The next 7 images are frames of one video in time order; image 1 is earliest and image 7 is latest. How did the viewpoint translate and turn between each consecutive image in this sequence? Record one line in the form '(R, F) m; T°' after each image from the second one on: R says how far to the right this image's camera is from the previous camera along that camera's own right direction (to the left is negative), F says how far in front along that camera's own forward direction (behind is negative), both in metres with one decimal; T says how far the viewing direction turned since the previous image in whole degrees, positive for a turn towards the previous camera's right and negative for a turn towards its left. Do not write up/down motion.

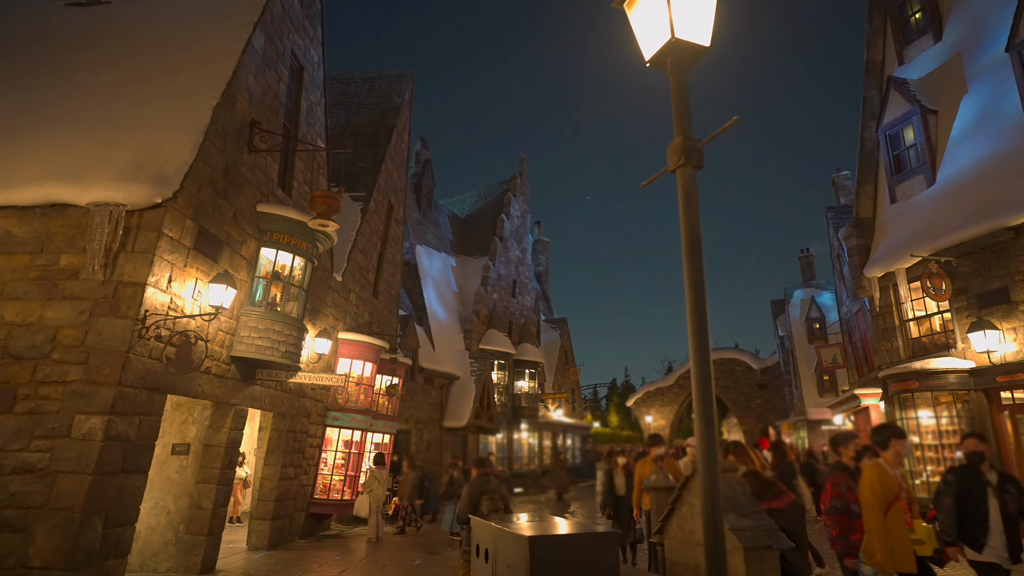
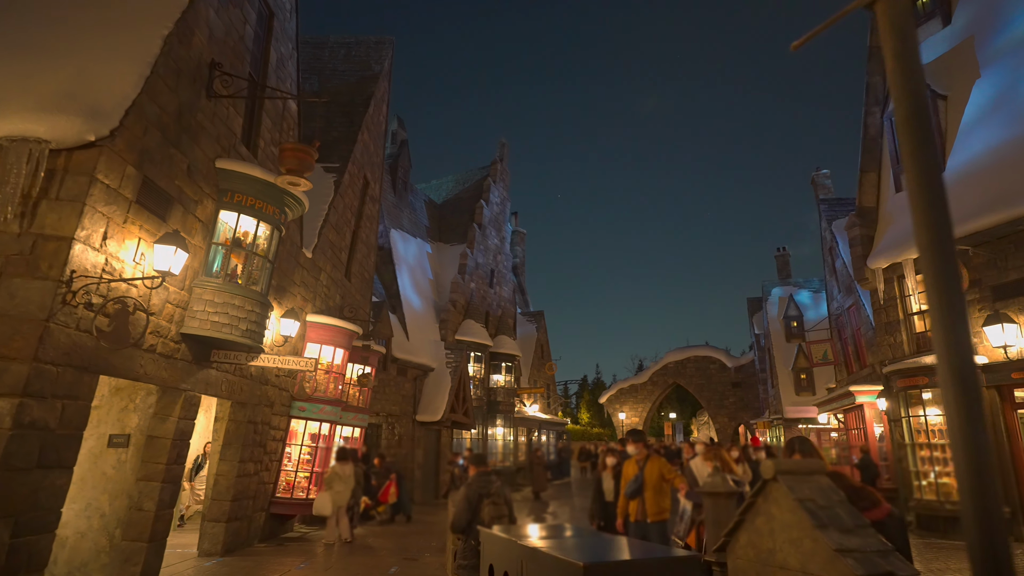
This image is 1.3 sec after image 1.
(-0.4, +1.0) m; +3°
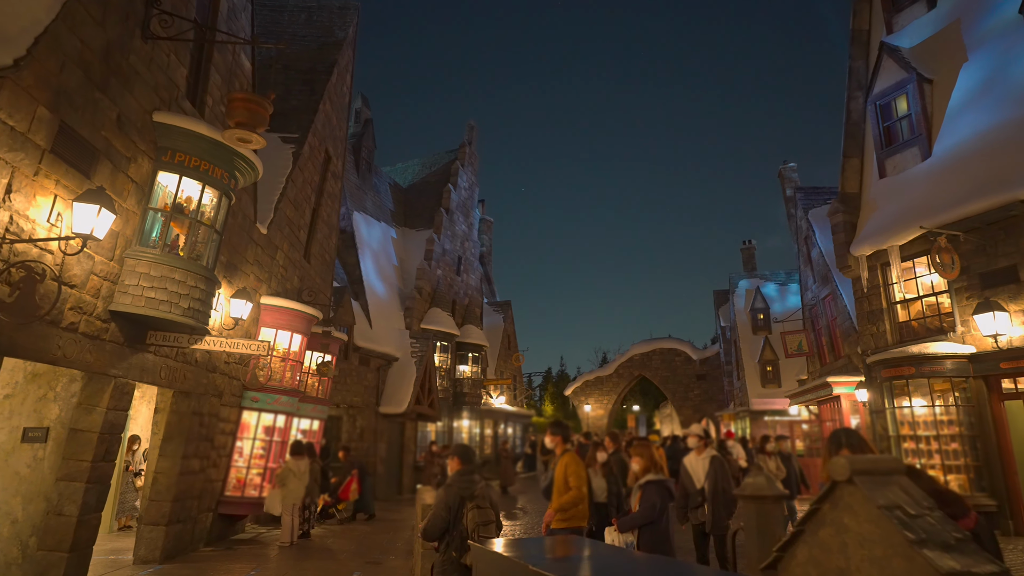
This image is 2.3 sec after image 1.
(-0.2, +0.7) m; +4°
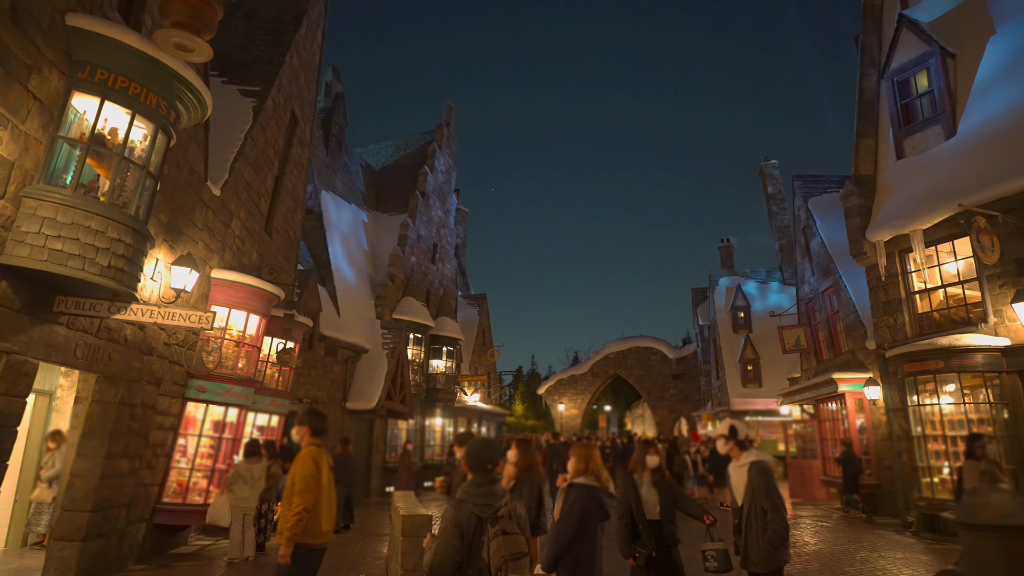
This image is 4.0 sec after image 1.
(-0.4, +1.2) m; +3°
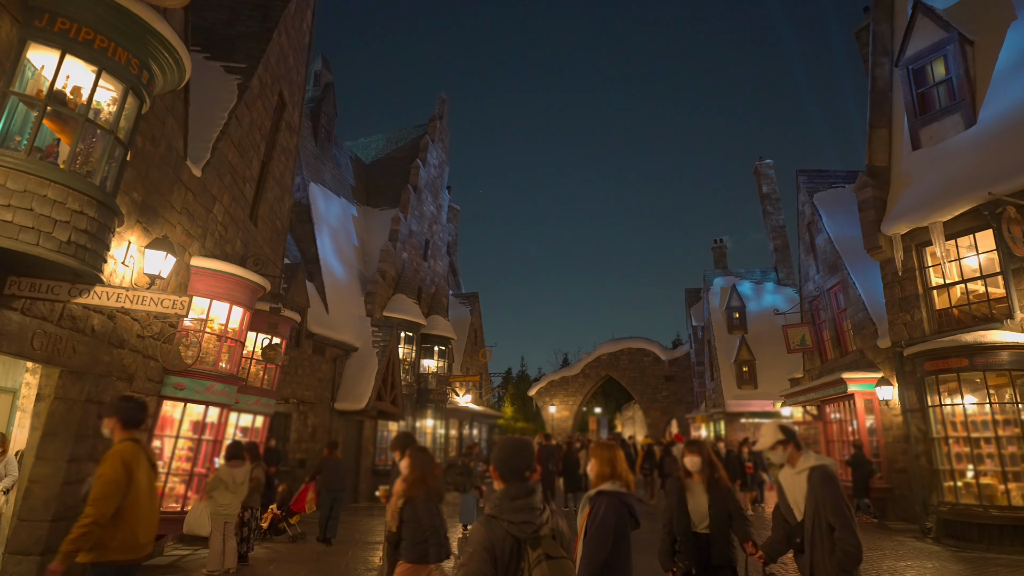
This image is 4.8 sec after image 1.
(-0.2, +0.6) m; +1°
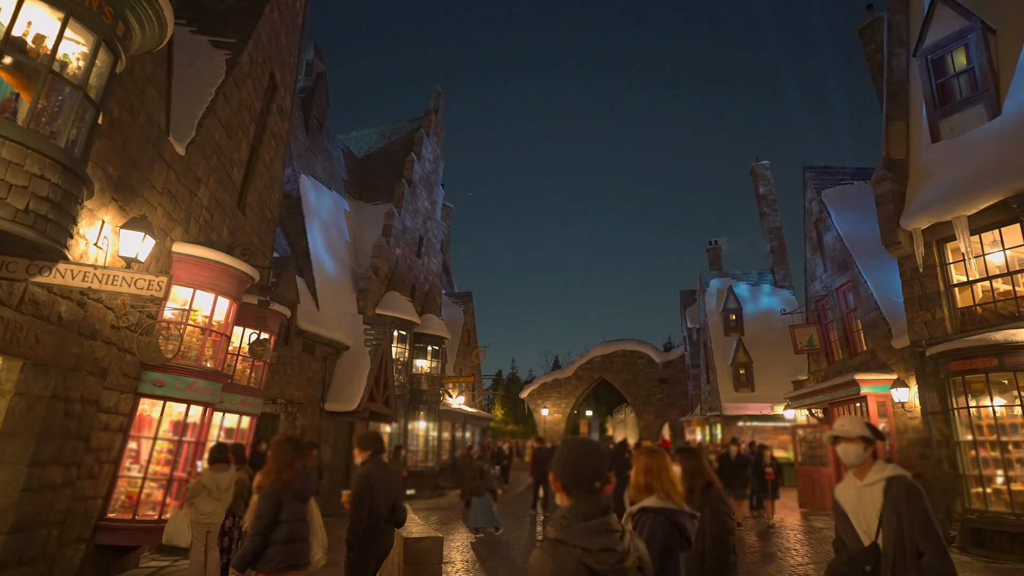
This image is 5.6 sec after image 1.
(-0.3, +0.6) m; +1°
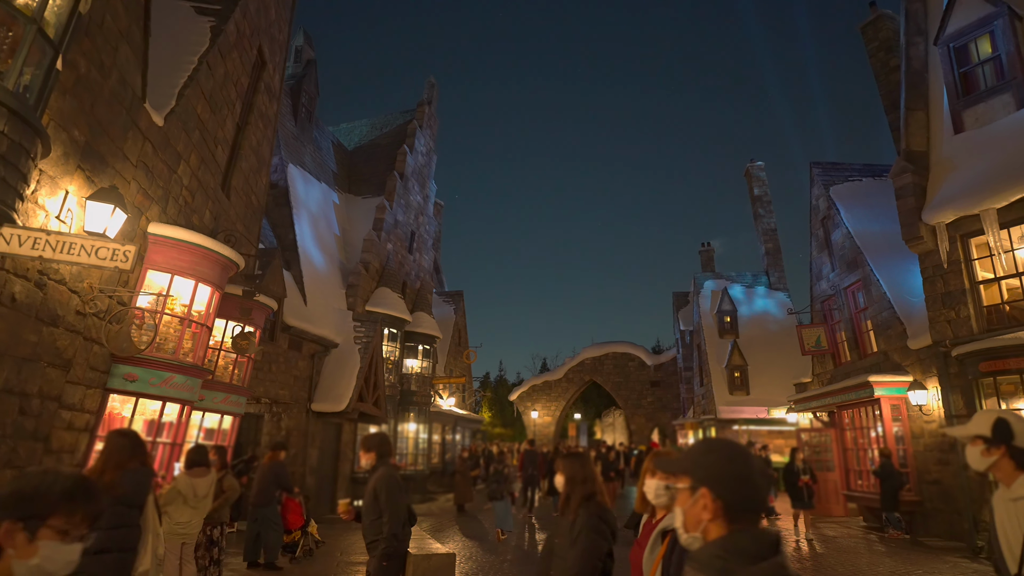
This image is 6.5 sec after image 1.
(-0.3, +0.6) m; +1°
